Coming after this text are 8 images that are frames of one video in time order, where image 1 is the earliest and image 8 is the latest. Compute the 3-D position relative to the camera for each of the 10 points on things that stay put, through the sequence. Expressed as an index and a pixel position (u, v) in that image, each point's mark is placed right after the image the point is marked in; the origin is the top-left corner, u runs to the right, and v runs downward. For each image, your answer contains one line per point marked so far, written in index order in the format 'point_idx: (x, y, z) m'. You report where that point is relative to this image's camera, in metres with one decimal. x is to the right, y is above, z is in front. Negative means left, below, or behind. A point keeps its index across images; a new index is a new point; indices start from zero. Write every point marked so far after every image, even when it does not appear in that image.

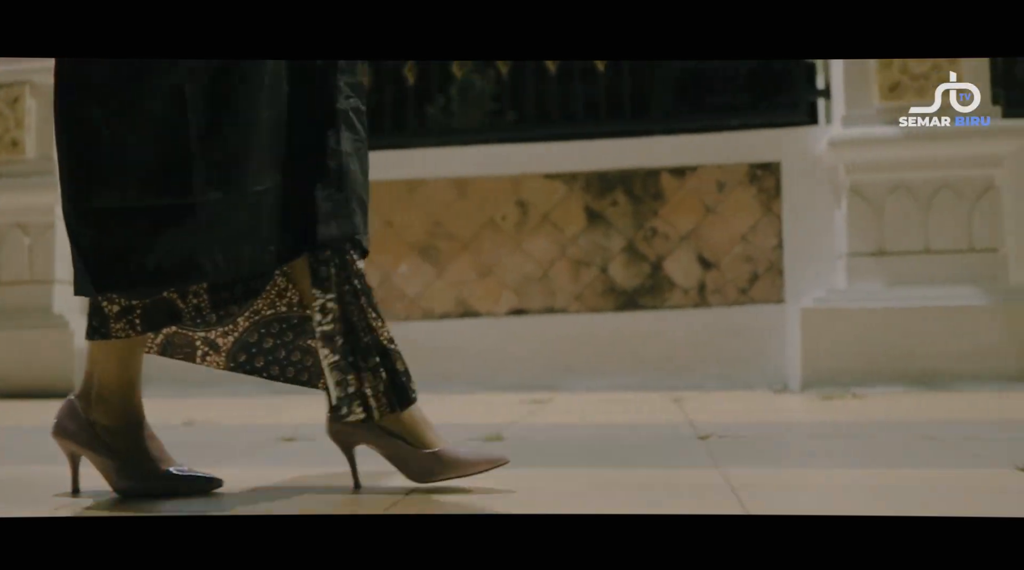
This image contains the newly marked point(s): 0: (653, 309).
0: (+0.5, -0.1, +3.7) m
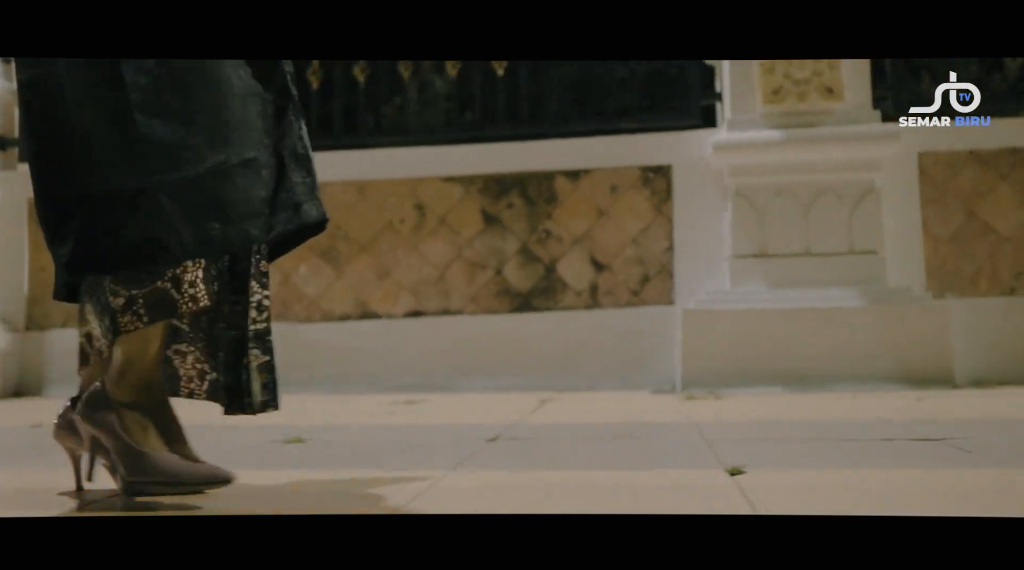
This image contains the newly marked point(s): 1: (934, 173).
0: (+0.1, -0.1, +3.7) m
1: (+1.3, +0.4, +3.6) m
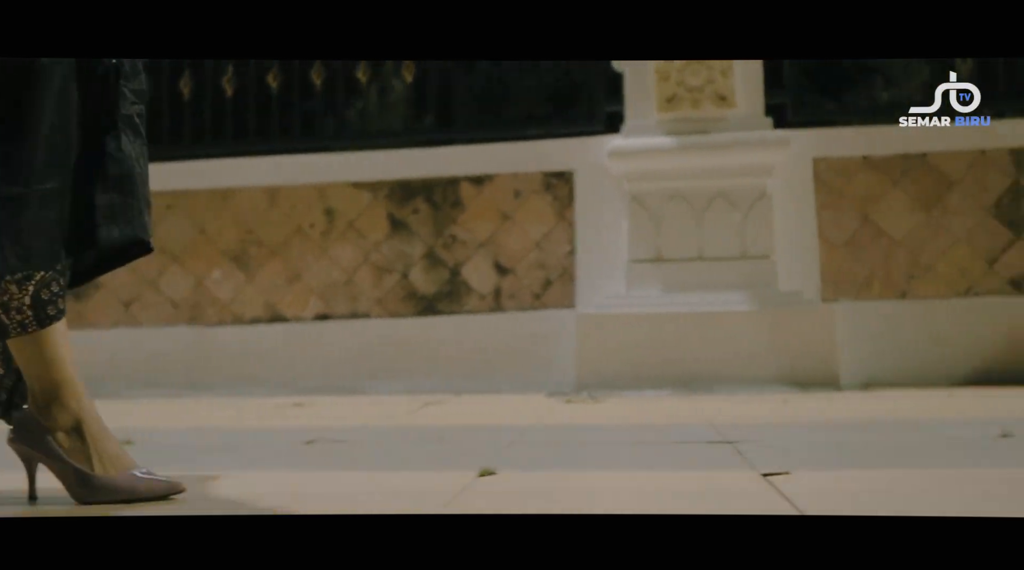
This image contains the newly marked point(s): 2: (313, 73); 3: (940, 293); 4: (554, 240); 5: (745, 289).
0: (-0.2, -0.1, +3.8) m
1: (+1.0, +0.3, +3.6) m
2: (-0.7, +0.7, +4.0) m
3: (+1.3, 0.0, +3.6) m
4: (+0.1, +0.1, +3.7) m
5: (+0.7, 0.0, +3.5) m
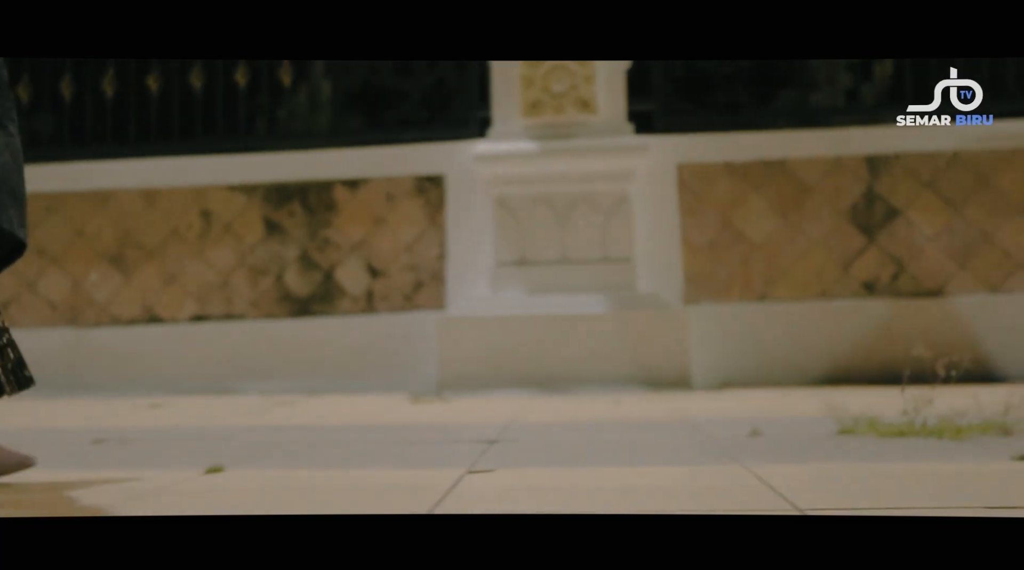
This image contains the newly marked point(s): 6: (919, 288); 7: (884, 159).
0: (-0.6, -0.1, +3.8) m
1: (+0.6, +0.3, +3.7) m
2: (-1.1, +0.7, +4.0) m
3: (+0.9, 0.0, +3.6) m
4: (-0.3, +0.1, +3.8) m
5: (+0.3, 0.0, +3.5) m
6: (+1.3, 0.0, +3.6) m
7: (+1.2, +0.4, +3.7) m
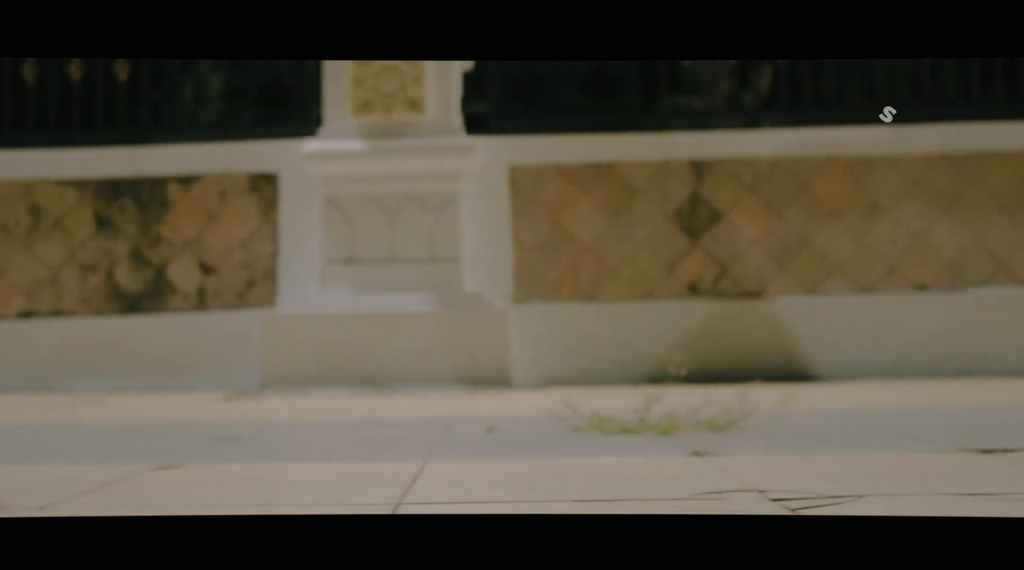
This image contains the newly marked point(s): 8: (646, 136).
0: (-1.2, -0.1, +3.8) m
1: (0.0, +0.3, +3.8) m
2: (-1.7, +0.8, +3.9) m
3: (+0.4, 0.0, +3.7) m
4: (-0.8, +0.1, +3.8) m
5: (-0.3, 0.0, +3.6) m
6: (+0.8, 0.0, +3.7) m
7: (+0.7, +0.4, +3.8) m
8: (+0.4, +0.5, +3.8) m
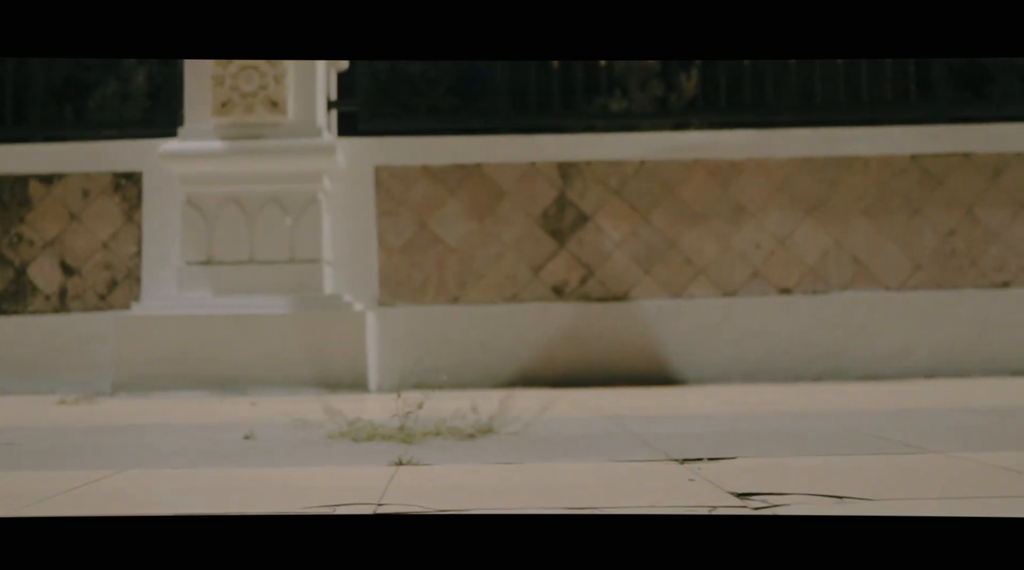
0: (-1.6, -0.1, +3.7) m
1: (-0.4, +0.3, +3.7) m
2: (-2.1, +0.8, +3.9) m
3: (-0.1, 0.0, +3.7) m
4: (-1.3, +0.1, +3.7) m
5: (-0.7, 0.0, +3.5) m
6: (+0.3, 0.0, +3.7) m
7: (+0.2, +0.4, +3.7) m
8: (0.0, +0.5, +3.7) m
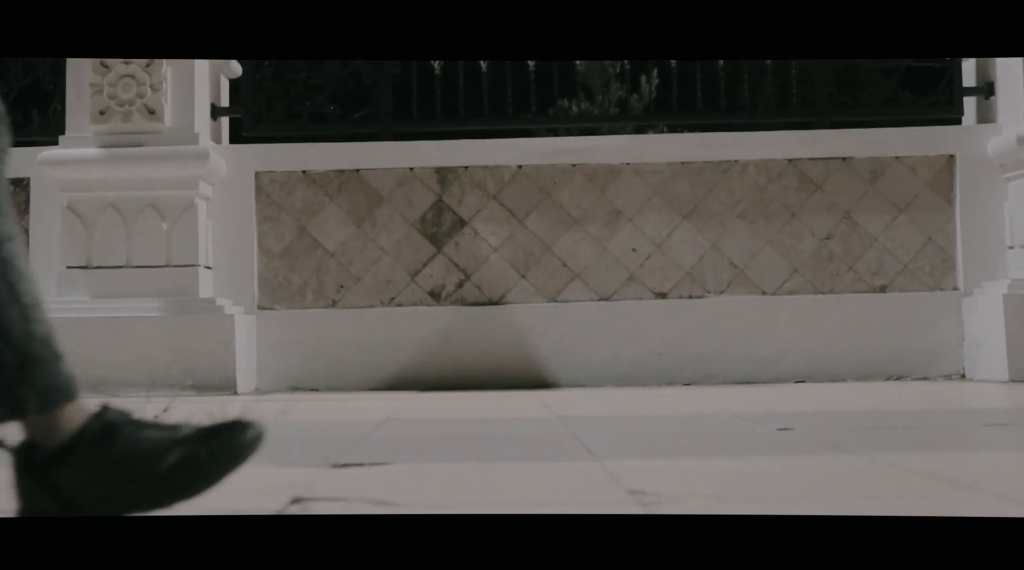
0: (-2.0, -0.1, +3.8) m
1: (-0.8, +0.3, +3.8) m
2: (-2.5, +0.7, +4.0) m
3: (-0.5, -0.1, +3.8) m
4: (-1.7, +0.1, +3.8) m
5: (-1.1, 0.0, +3.6) m
6: (-0.1, 0.0, +3.8) m
7: (-0.2, +0.4, +3.8) m
8: (-0.4, +0.5, +3.8) m
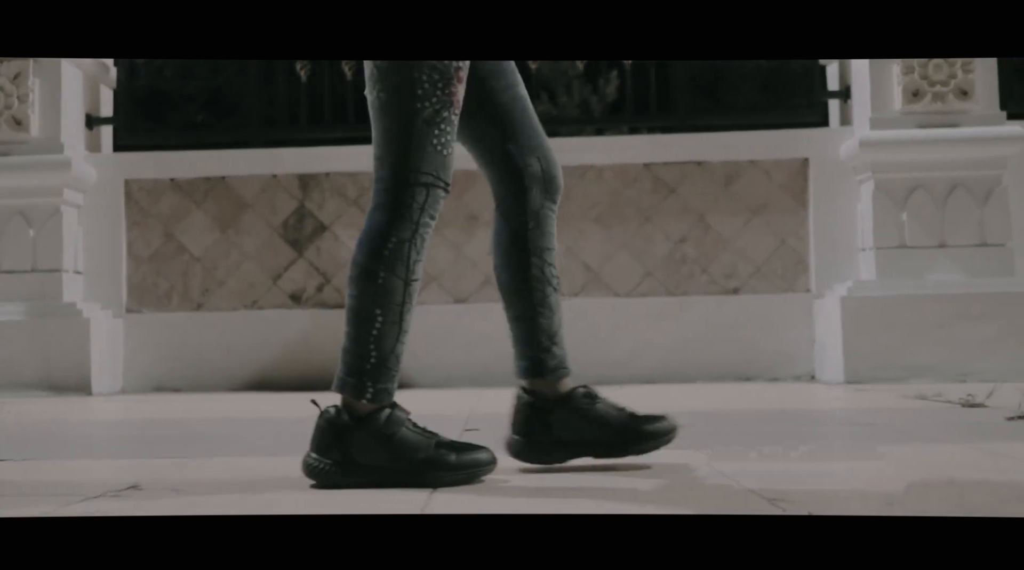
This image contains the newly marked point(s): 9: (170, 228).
0: (-2.5, -0.1, +4.0) m
1: (-1.3, +0.3, +3.9) m
2: (-3.0, +0.7, +4.1) m
3: (-1.0, -0.1, +3.9) m
4: (-2.2, +0.1, +4.0) m
5: (-1.6, -0.1, +3.7) m
6: (-0.6, -0.1, +3.8) m
7: (-0.7, +0.4, +3.9) m
8: (-0.9, +0.5, +3.9) m
9: (-1.2, +0.2, +3.9) m
